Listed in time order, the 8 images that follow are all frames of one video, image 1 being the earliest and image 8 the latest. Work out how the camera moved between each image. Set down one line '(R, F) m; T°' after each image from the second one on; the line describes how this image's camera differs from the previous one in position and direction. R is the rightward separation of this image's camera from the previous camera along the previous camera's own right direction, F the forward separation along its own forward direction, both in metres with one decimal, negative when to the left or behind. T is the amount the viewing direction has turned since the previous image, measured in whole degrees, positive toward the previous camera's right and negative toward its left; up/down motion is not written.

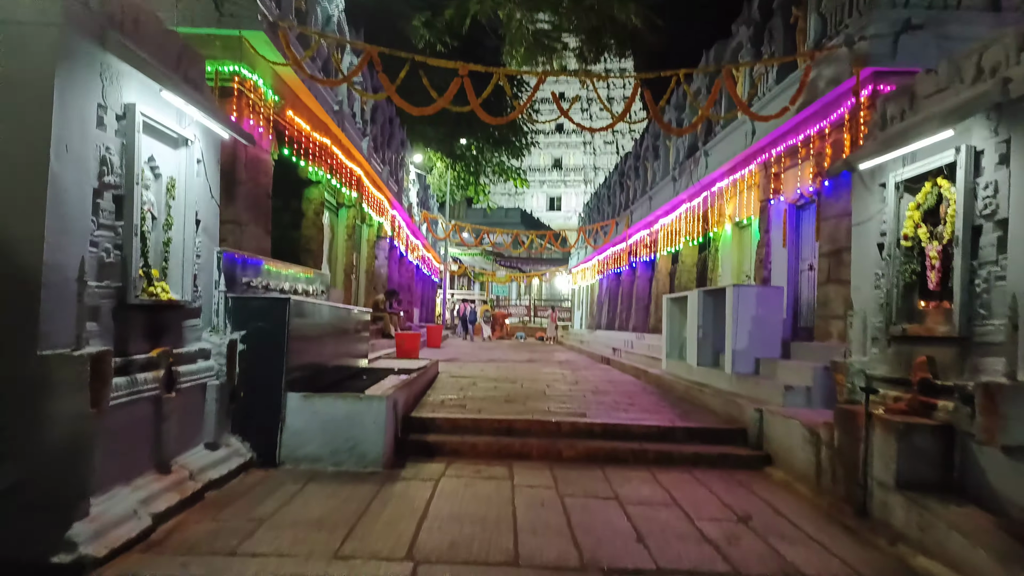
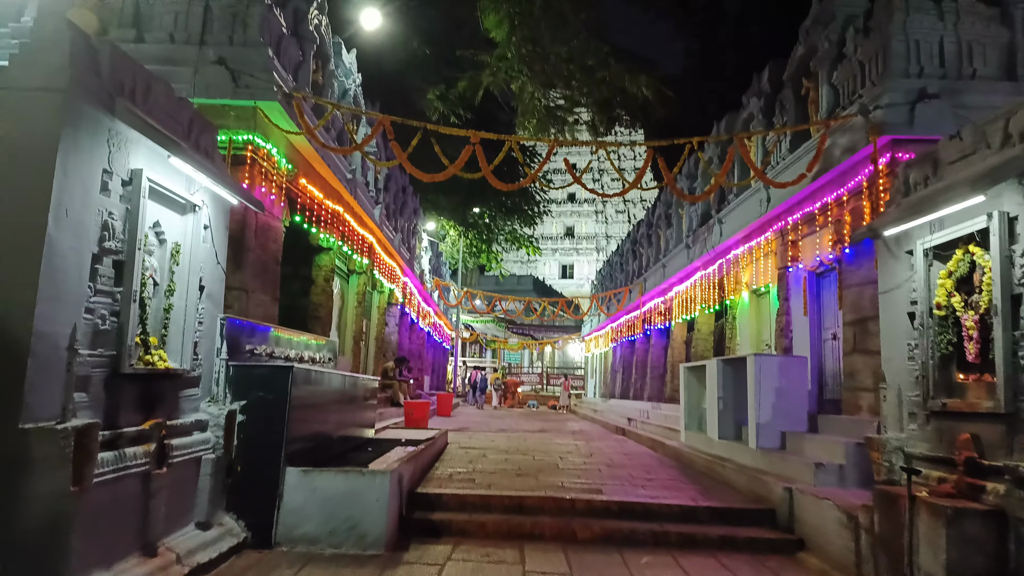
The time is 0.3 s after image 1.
(0.0, +0.2) m; -1°
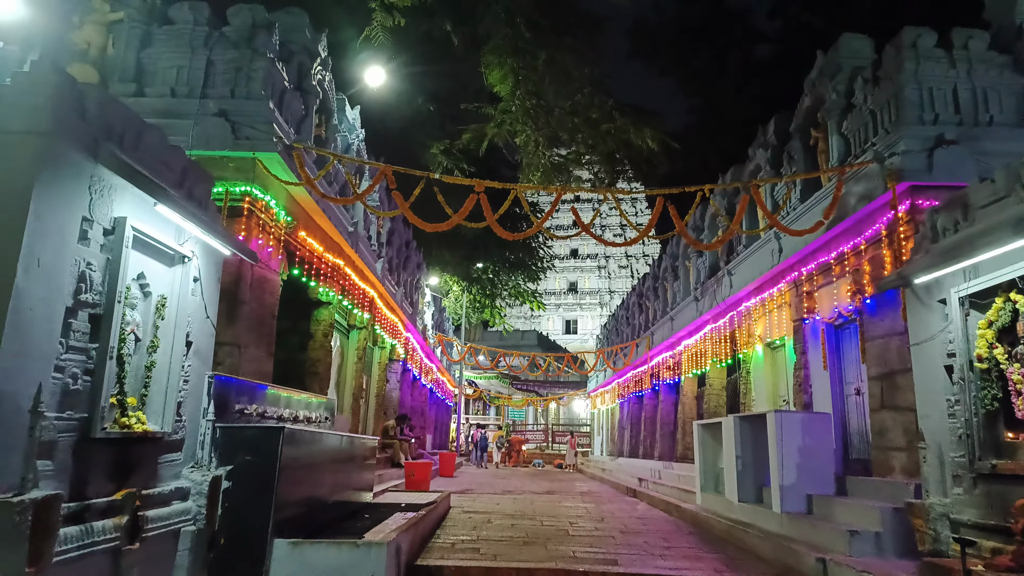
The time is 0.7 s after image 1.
(0.0, +0.3) m; 0°
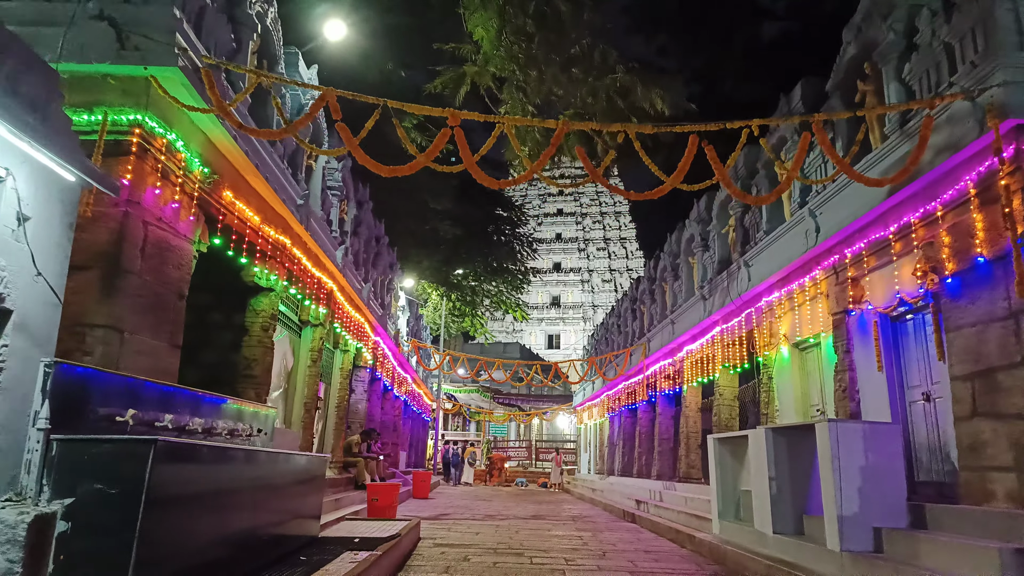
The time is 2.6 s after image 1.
(0.0, +1.5) m; +2°
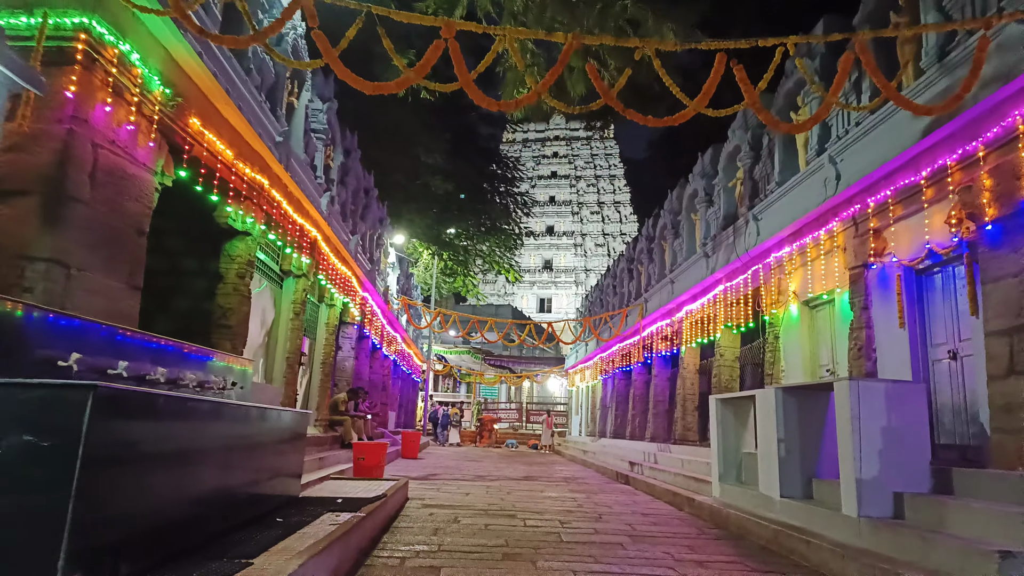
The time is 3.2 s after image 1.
(0.0, +0.5) m; +1°
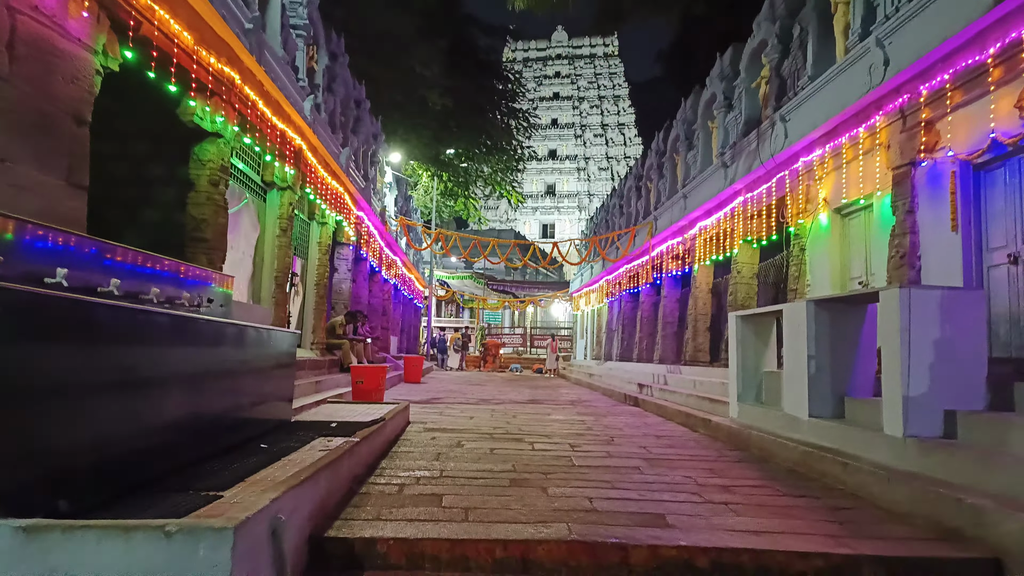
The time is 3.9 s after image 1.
(0.0, +0.6) m; 0°
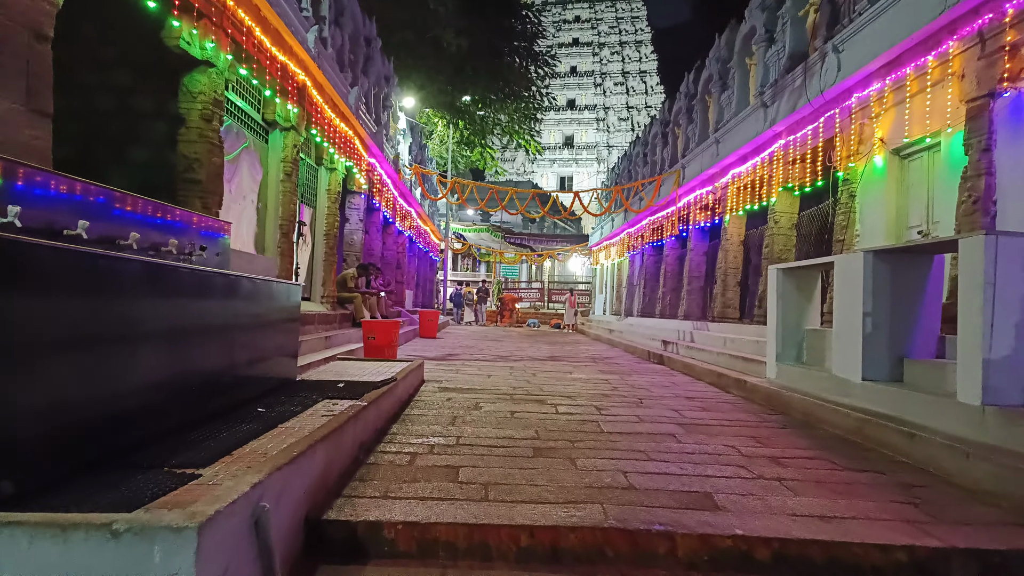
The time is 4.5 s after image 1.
(-0.1, +0.5) m; -1°
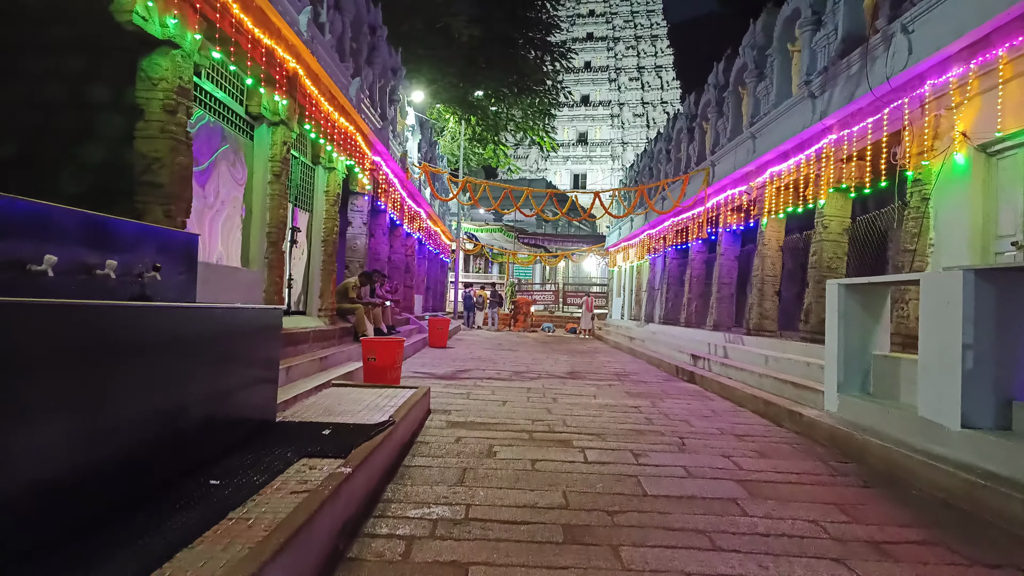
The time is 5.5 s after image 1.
(-0.1, +0.8) m; -1°
